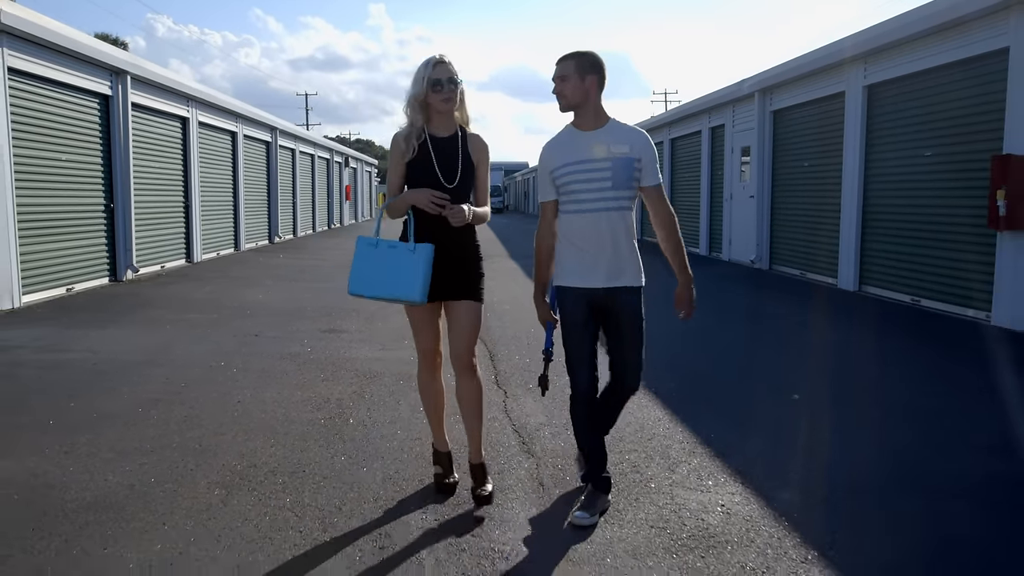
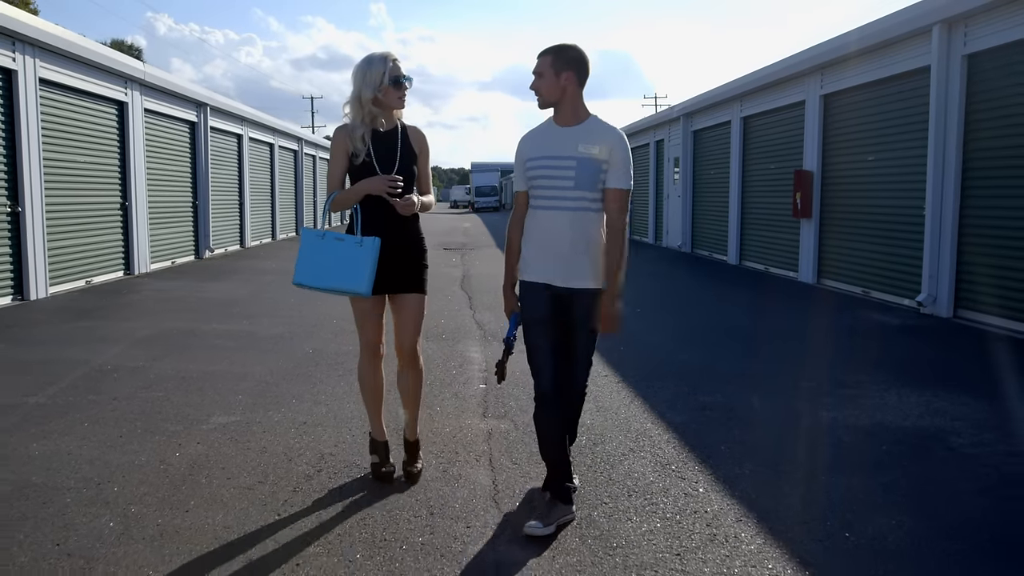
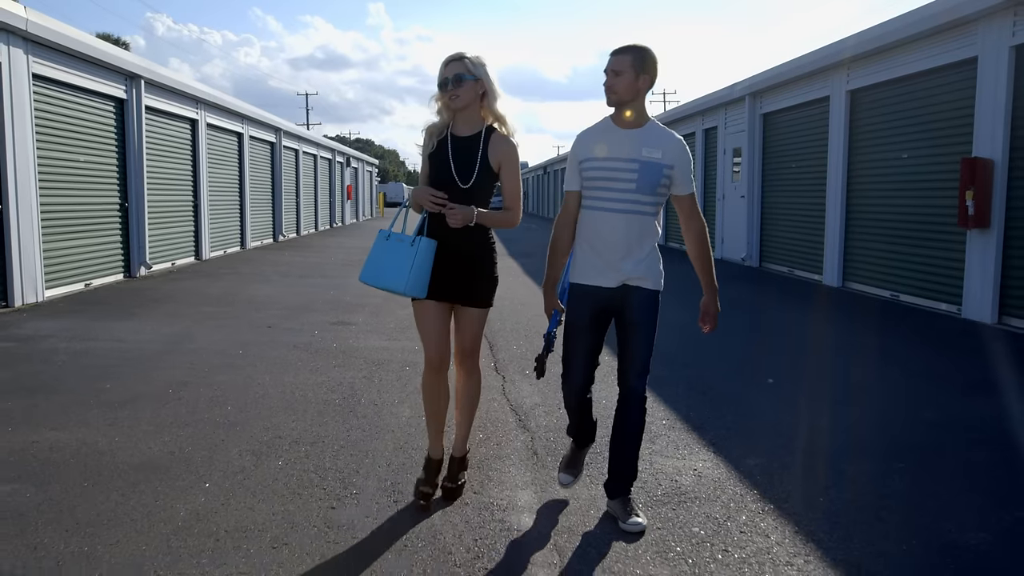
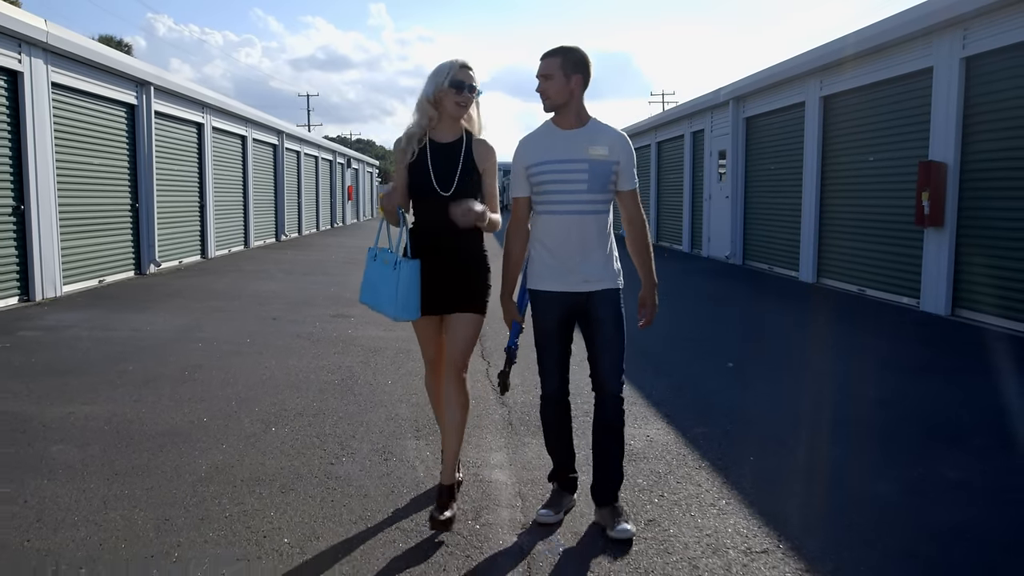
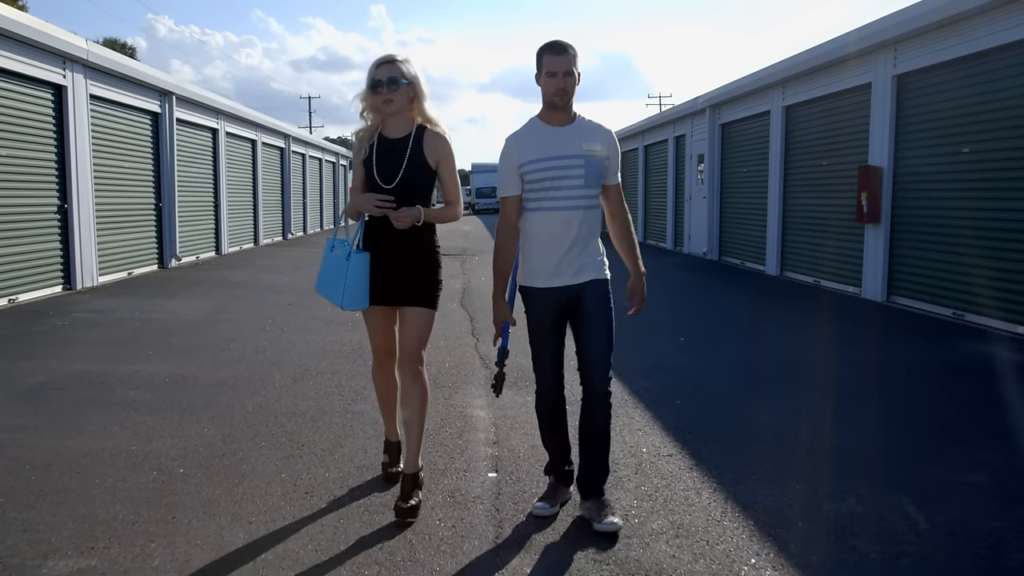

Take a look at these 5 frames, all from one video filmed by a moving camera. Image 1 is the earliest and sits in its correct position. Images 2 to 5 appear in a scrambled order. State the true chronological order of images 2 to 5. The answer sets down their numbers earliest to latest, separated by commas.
3, 4, 5, 2
